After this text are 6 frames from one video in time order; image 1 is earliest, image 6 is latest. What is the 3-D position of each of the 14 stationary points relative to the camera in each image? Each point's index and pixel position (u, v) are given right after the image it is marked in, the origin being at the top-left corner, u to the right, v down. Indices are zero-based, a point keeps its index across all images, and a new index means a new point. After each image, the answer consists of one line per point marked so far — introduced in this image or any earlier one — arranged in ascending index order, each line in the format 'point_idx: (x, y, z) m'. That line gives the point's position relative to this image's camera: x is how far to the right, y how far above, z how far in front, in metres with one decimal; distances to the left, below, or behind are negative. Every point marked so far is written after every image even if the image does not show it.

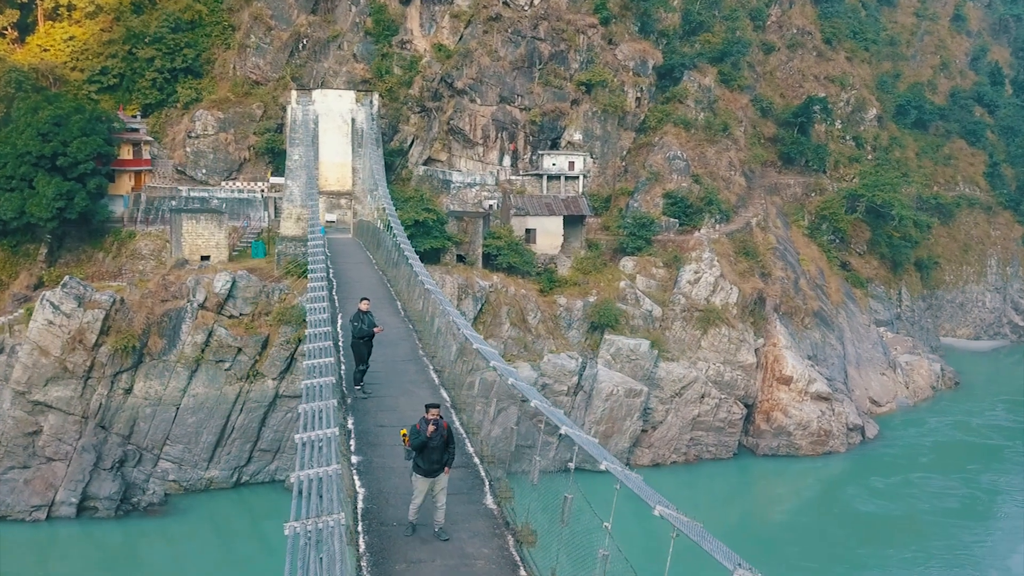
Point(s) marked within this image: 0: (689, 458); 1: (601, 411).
0: (+4.0, -3.8, +19.6) m
1: (+1.9, -2.7, +18.8) m
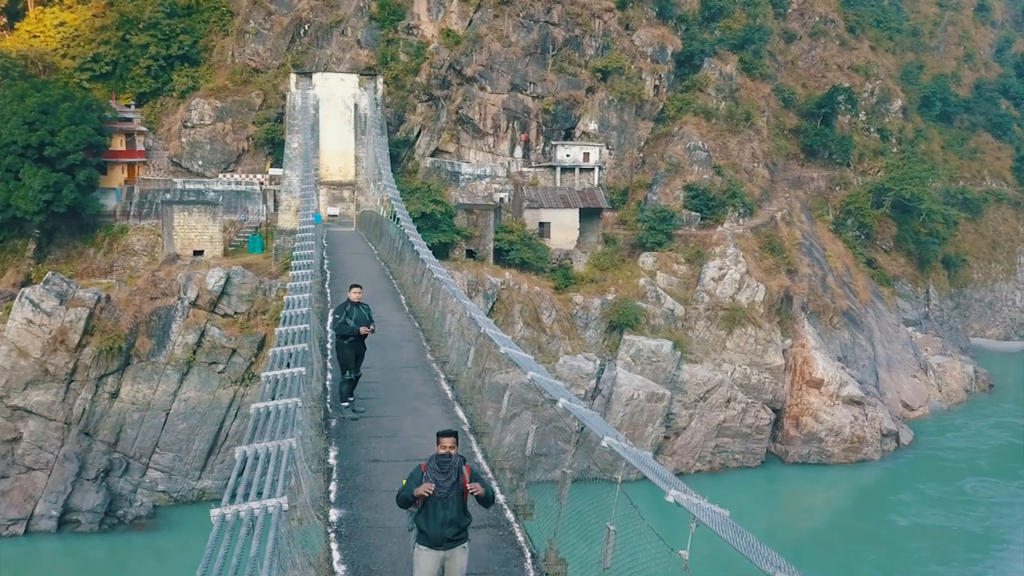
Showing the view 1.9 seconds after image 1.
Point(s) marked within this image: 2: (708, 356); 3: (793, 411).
0: (+4.3, -3.8, +18.3) m
1: (+2.2, -2.6, +17.5) m
2: (+4.4, -1.5, +19.5) m
3: (+6.4, -2.8, +19.7) m
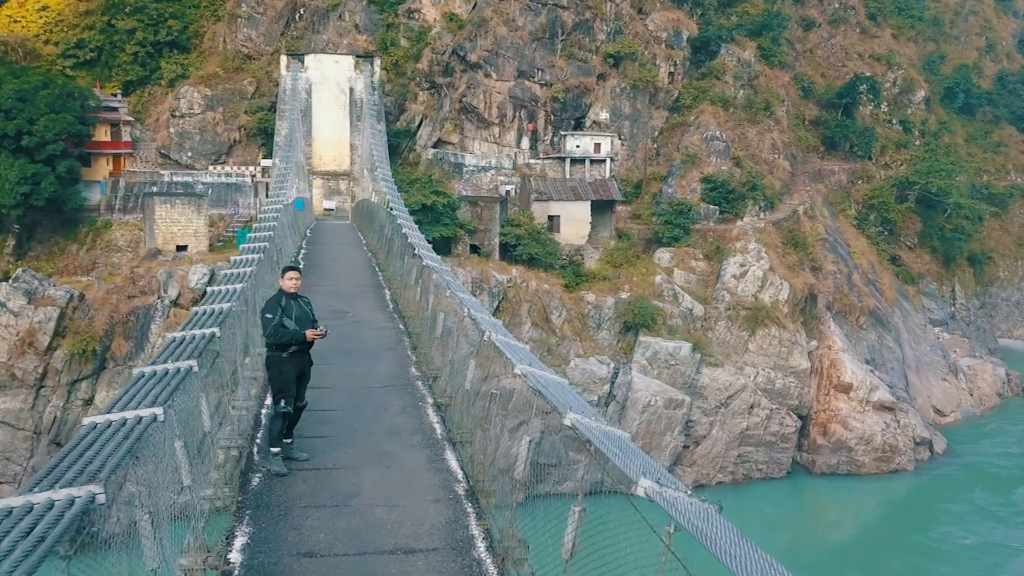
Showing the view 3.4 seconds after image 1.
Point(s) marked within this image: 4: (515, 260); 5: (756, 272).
0: (+4.4, -3.7, +17.1) m
1: (+2.3, -2.6, +16.3) m
2: (+4.6, -1.5, +18.2) m
3: (+6.5, -2.8, +18.4) m
4: (+0.1, +0.6, +19.3) m
5: (+5.4, +0.4, +19.4) m
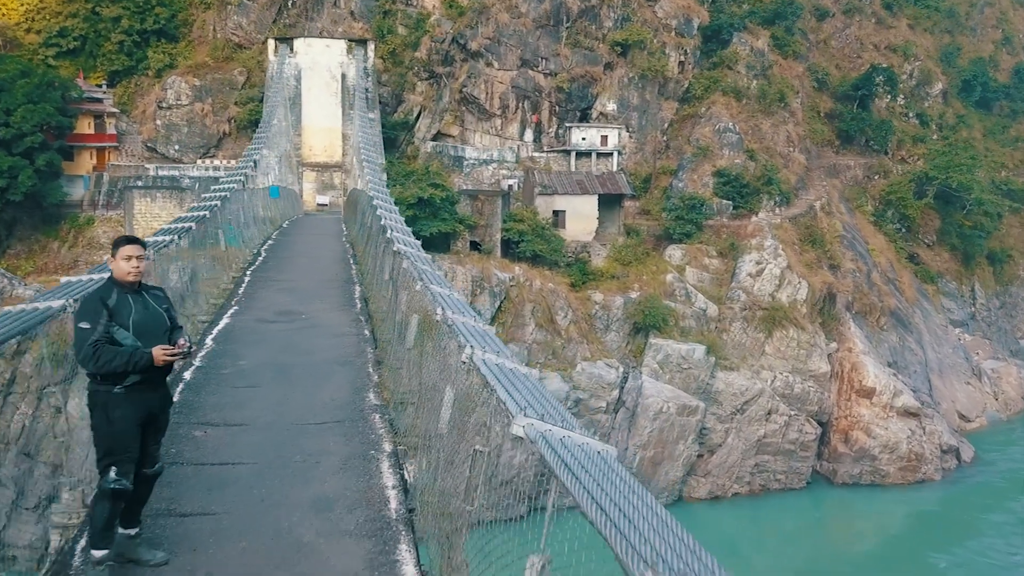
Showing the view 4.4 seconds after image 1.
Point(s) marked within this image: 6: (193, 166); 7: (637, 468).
0: (+4.5, -3.7, +16.0) m
1: (+2.4, -2.5, +15.3) m
2: (+4.6, -1.5, +17.2) m
3: (+6.6, -2.7, +17.3) m
4: (+0.1, +0.6, +18.3) m
5: (+5.5, +0.4, +18.4) m
6: (-7.1, +2.7, +19.4) m
7: (+2.2, -3.1, +15.1) m
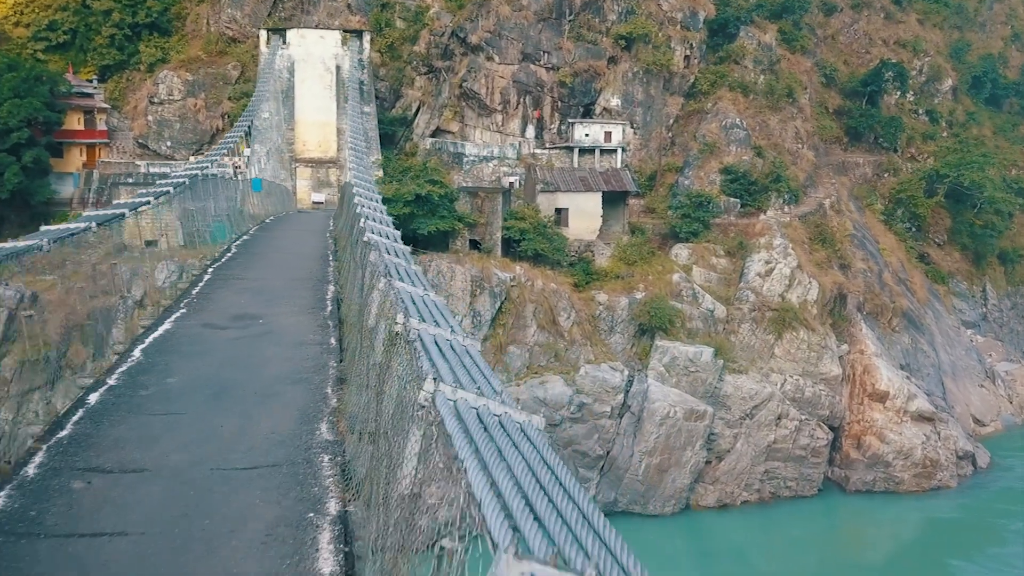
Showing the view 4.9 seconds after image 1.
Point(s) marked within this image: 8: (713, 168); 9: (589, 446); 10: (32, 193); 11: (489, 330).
0: (+4.5, -3.7, +15.5) m
1: (+2.4, -2.5, +14.7) m
2: (+4.7, -1.5, +16.6) m
3: (+6.6, -2.7, +16.8) m
4: (+0.2, +0.6, +17.8) m
5: (+5.5, +0.4, +17.8) m
6: (-7.1, +2.7, +18.8) m
7: (+2.2, -3.1, +14.5) m
8: (+4.6, +2.7, +19.8) m
9: (+1.3, -2.7, +14.7) m
10: (-10.0, +2.0, +18.0) m
11: (-0.4, -0.7, +15.4) m
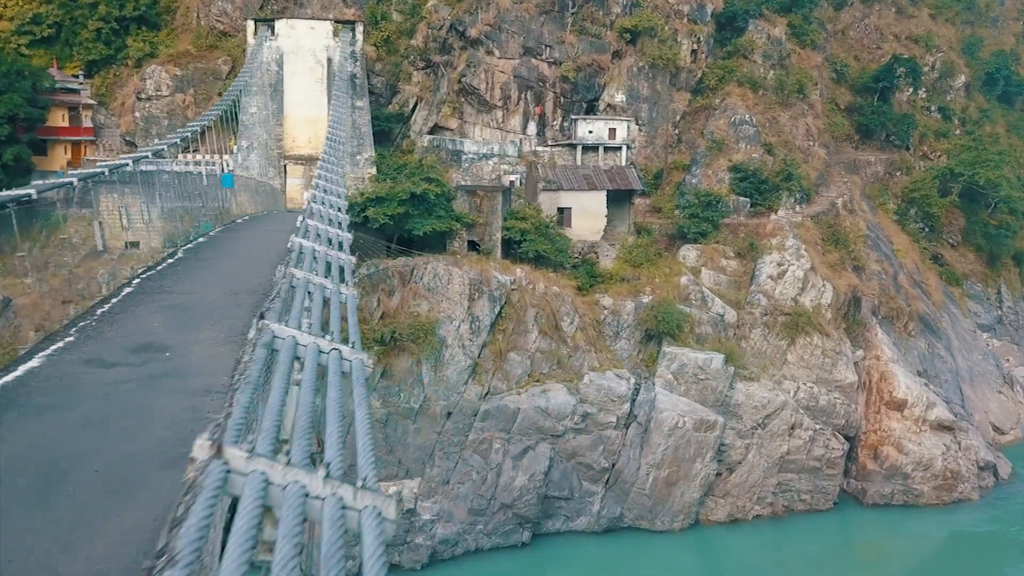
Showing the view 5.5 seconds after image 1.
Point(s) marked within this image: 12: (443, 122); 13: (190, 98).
0: (+4.5, -3.8, +14.7) m
1: (+2.4, -2.6, +14.0) m
2: (+4.7, -1.5, +15.9) m
3: (+6.6, -2.8, +16.0) m
4: (+0.2, +0.6, +17.0) m
5: (+5.5, +0.3, +17.1) m
6: (-7.1, +2.7, +18.1) m
7: (+2.2, -3.2, +13.8) m
8: (+4.6, +2.7, +19.0) m
9: (+1.3, -2.7, +13.9) m
10: (-9.9, +1.9, +17.3) m
11: (-0.4, -0.8, +14.7) m
12: (-1.6, +3.8, +19.7) m
13: (-7.2, +4.2, +19.4) m
